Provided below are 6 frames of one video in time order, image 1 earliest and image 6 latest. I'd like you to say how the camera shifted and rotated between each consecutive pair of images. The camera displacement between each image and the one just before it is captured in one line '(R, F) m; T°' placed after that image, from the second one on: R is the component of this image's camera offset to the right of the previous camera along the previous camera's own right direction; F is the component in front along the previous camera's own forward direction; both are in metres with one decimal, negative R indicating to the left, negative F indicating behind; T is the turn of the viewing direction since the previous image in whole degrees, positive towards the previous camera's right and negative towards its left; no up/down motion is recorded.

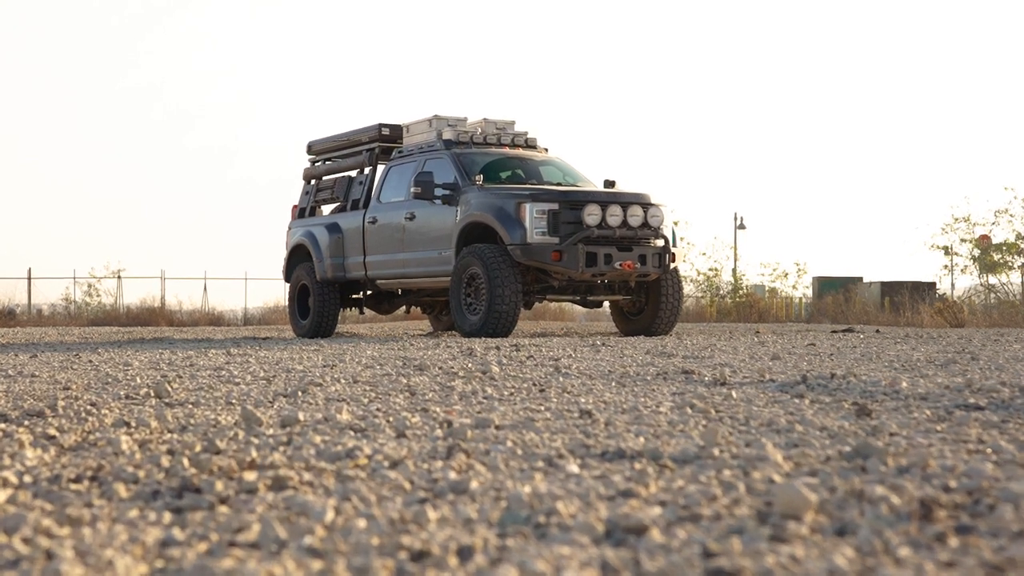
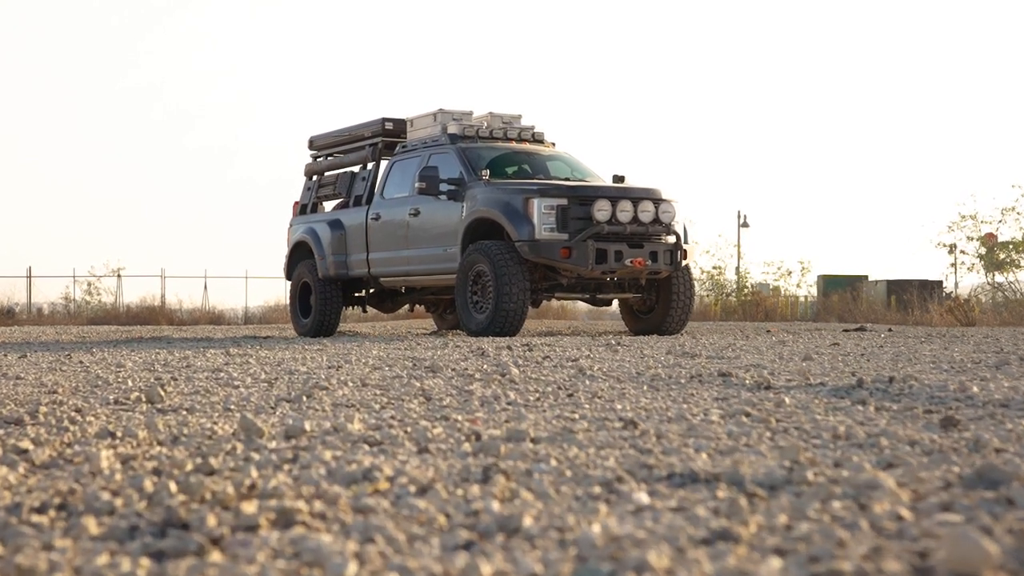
(-0.1, +0.6) m; 0°
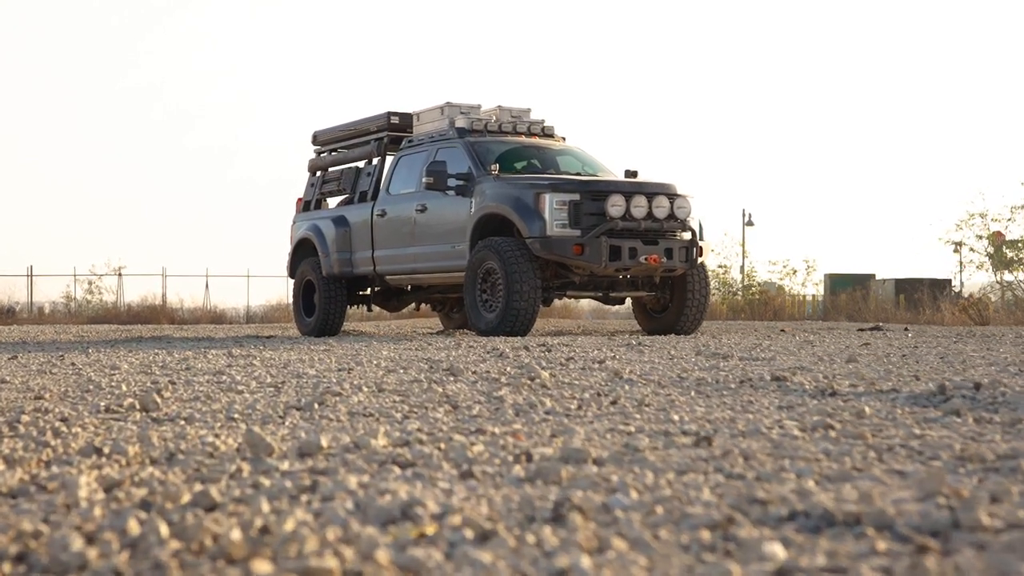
(-0.2, +0.7) m; 0°
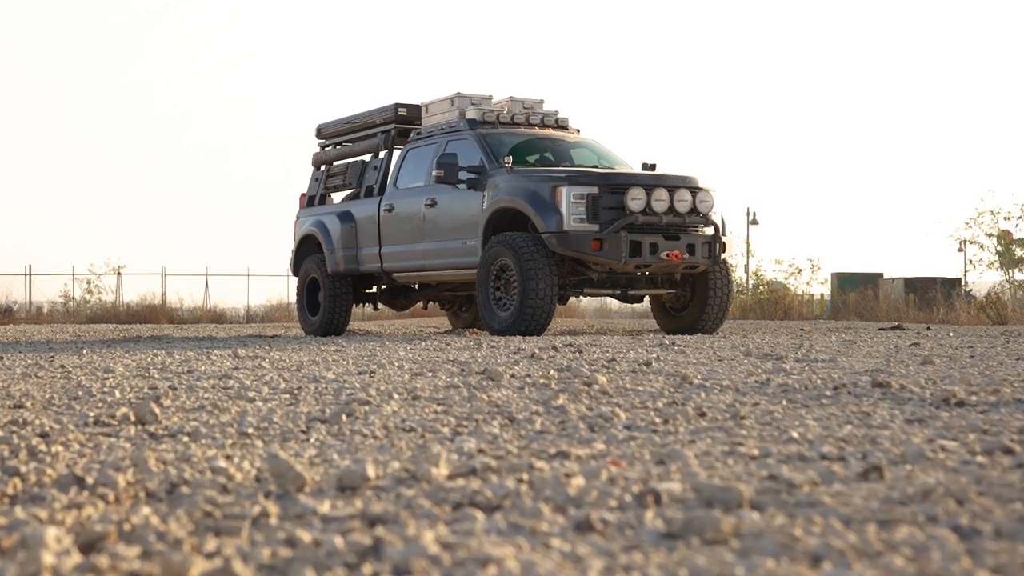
(-0.3, +0.9) m; 0°
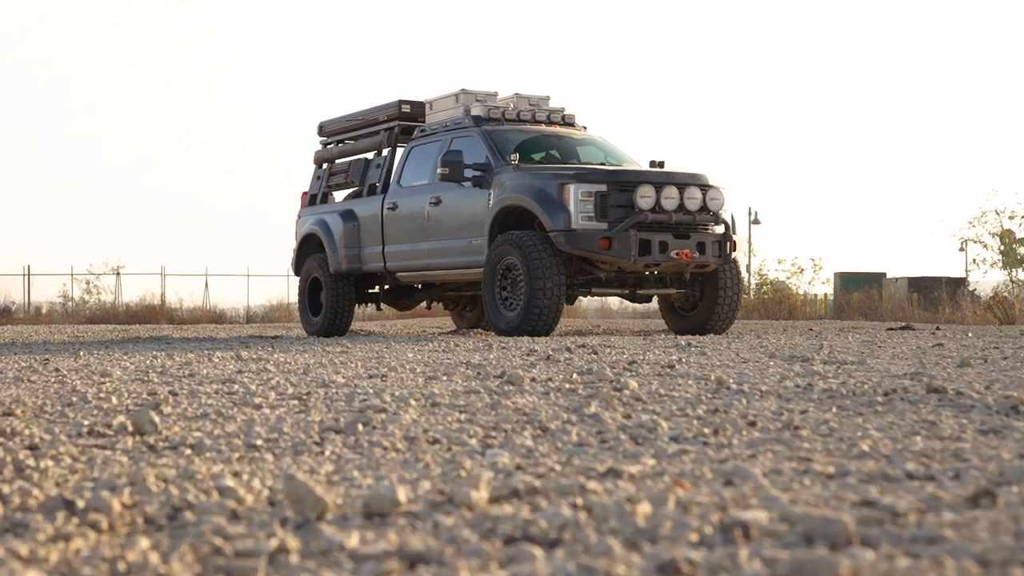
(-0.1, +0.4) m; 0°
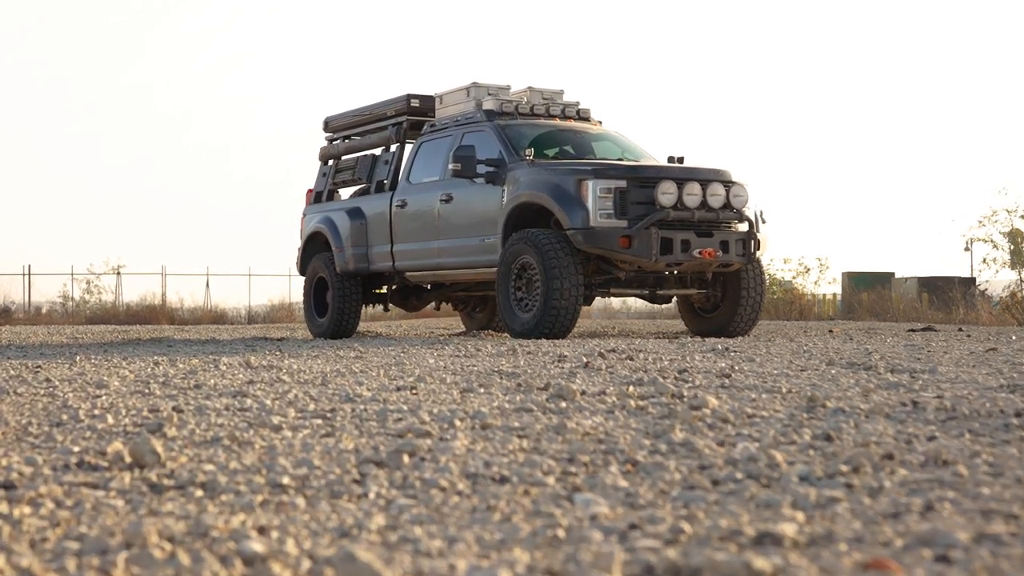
(-0.2, +0.8) m; 0°
